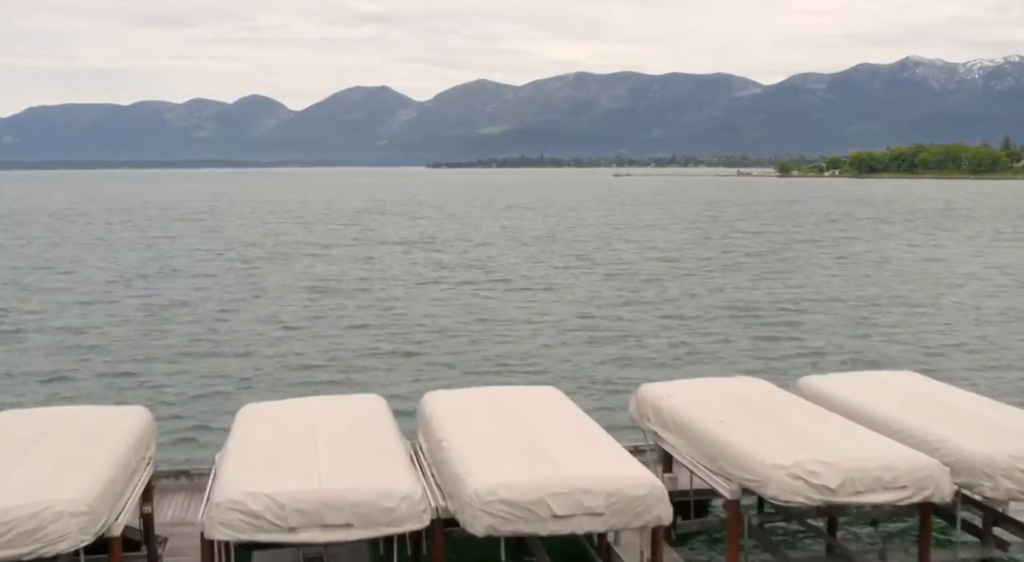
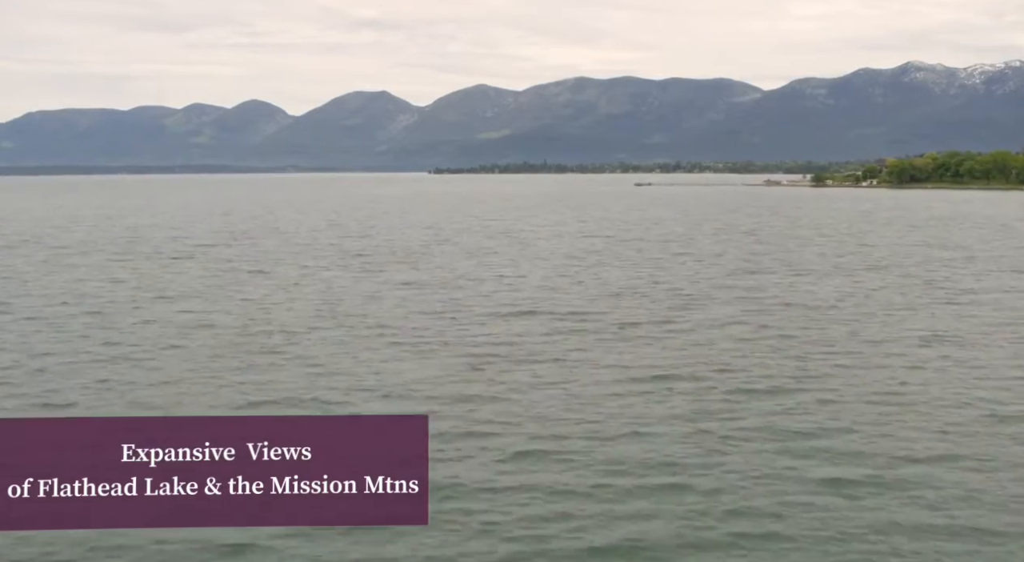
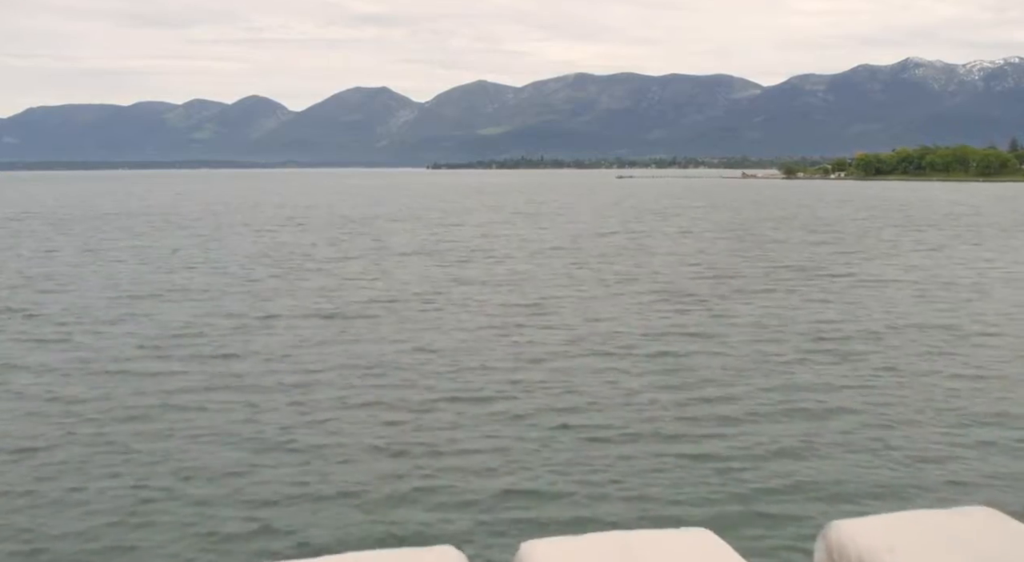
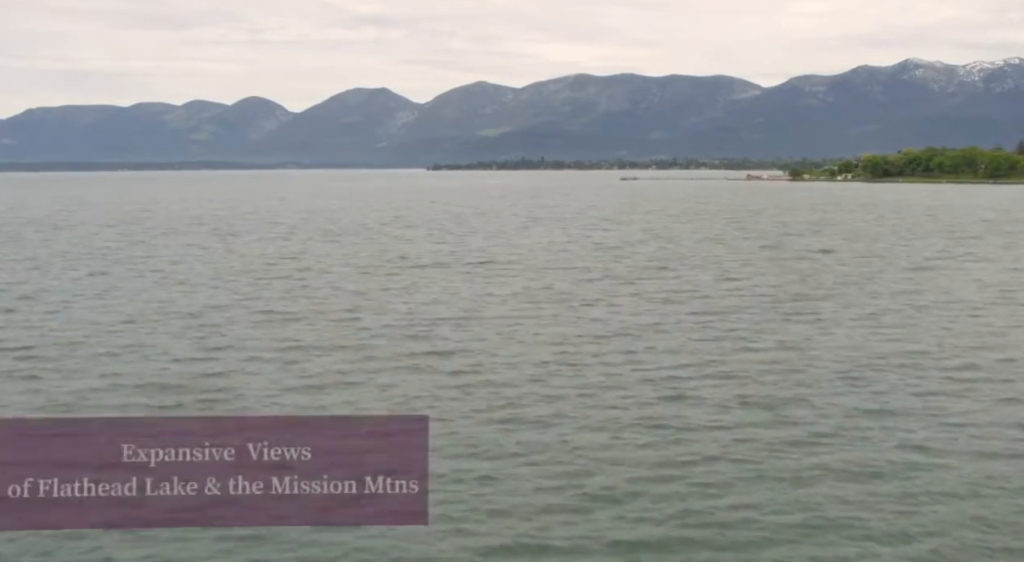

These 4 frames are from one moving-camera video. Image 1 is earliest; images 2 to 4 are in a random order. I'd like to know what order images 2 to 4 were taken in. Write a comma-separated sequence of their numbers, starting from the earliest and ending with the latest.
3, 4, 2
